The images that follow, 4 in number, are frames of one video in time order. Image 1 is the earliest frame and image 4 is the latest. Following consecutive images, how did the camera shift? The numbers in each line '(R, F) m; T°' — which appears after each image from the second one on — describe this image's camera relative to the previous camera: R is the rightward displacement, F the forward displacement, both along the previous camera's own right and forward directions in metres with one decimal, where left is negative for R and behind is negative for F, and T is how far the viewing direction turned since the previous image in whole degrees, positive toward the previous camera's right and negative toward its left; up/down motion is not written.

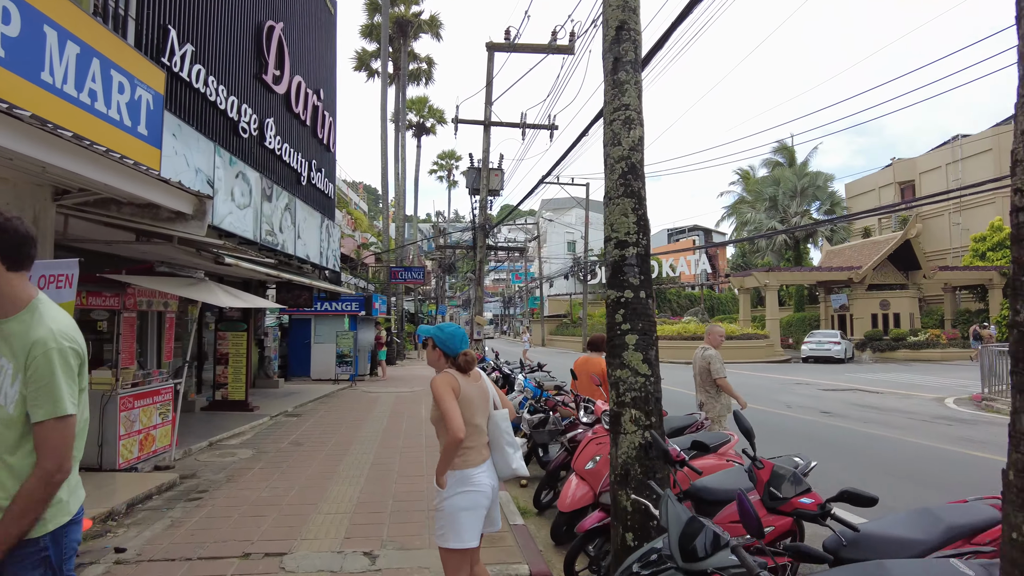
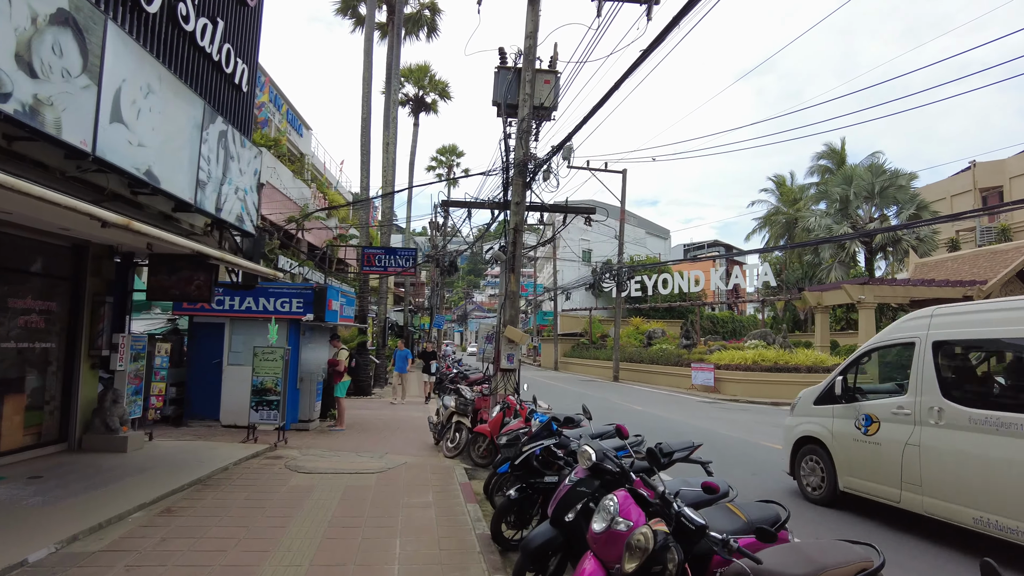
(-0.9, +6.9) m; +1°
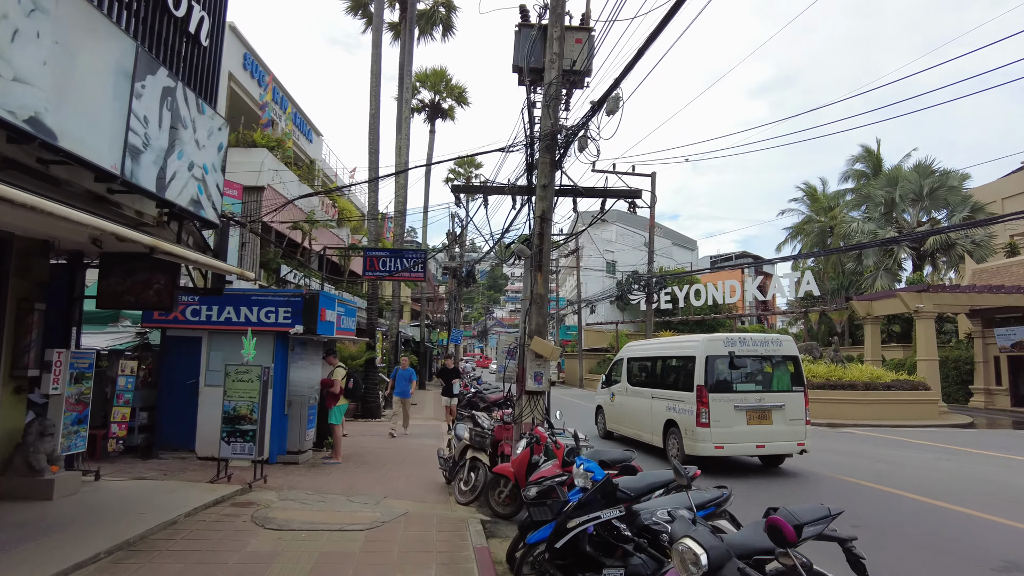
(-0.1, +1.7) m; -2°
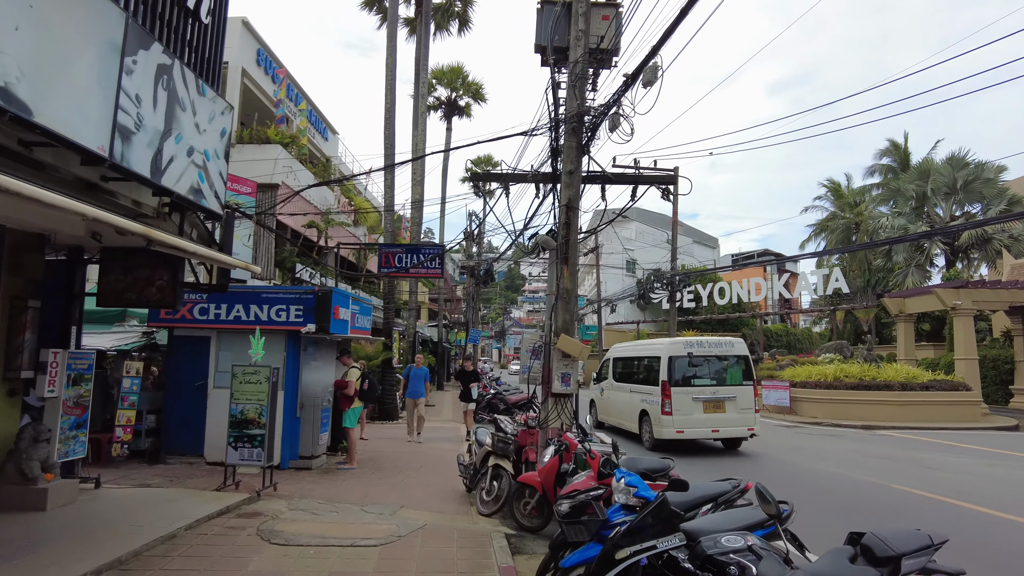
(-0.1, +0.5) m; -2°
